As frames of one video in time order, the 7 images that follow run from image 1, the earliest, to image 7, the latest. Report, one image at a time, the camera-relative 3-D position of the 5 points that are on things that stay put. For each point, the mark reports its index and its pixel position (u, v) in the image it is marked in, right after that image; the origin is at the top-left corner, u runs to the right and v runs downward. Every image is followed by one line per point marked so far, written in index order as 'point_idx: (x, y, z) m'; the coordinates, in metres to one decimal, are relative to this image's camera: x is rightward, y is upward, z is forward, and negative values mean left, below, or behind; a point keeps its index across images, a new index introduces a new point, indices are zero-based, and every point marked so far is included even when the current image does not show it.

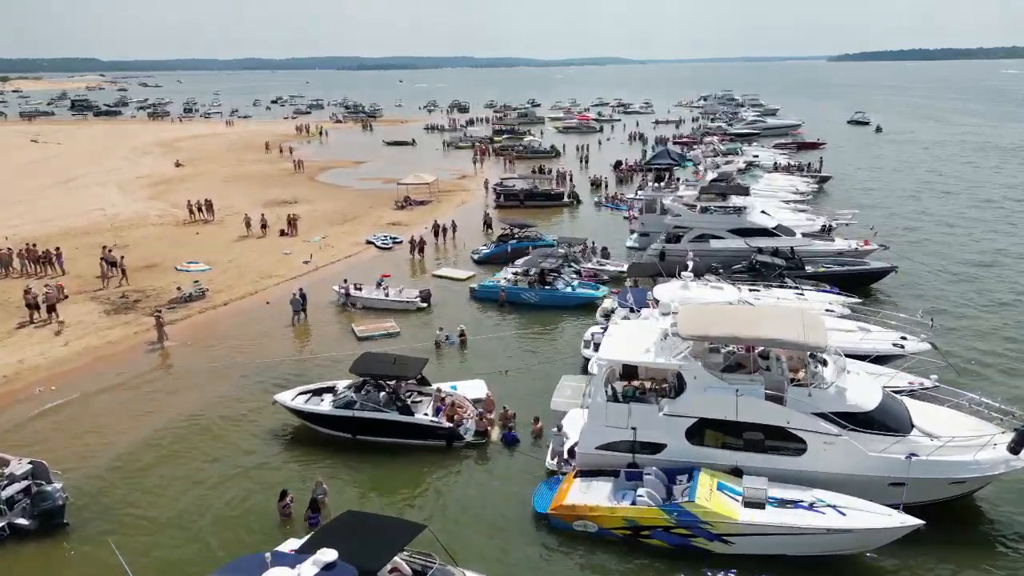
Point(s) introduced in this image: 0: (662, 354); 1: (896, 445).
0: (+2.9, -1.3, +15.5) m
1: (+6.8, -2.8, +14.2) m
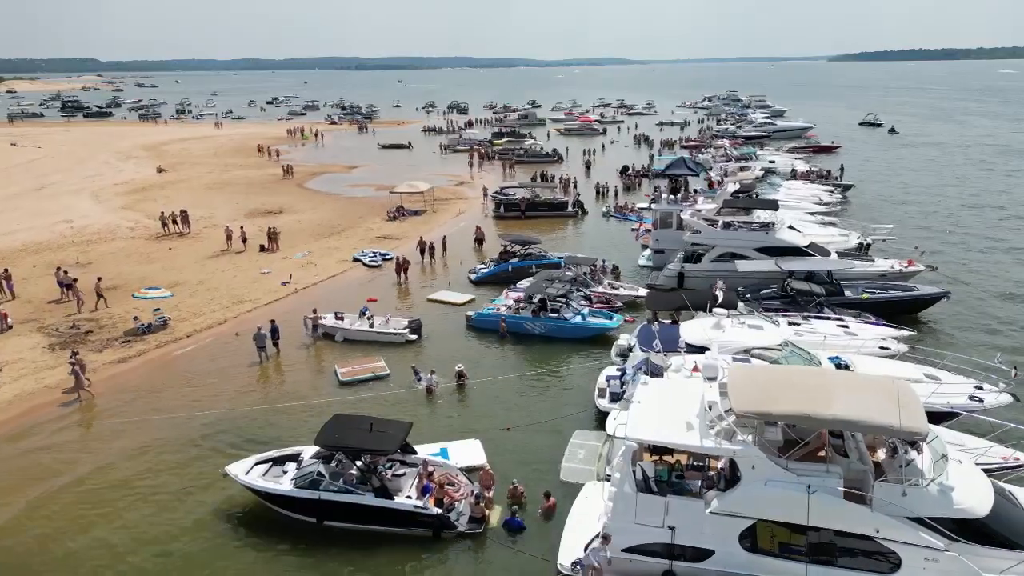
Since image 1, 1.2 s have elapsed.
0: (+3.0, -2.2, +12.1) m
1: (+6.9, -3.7, +10.9) m
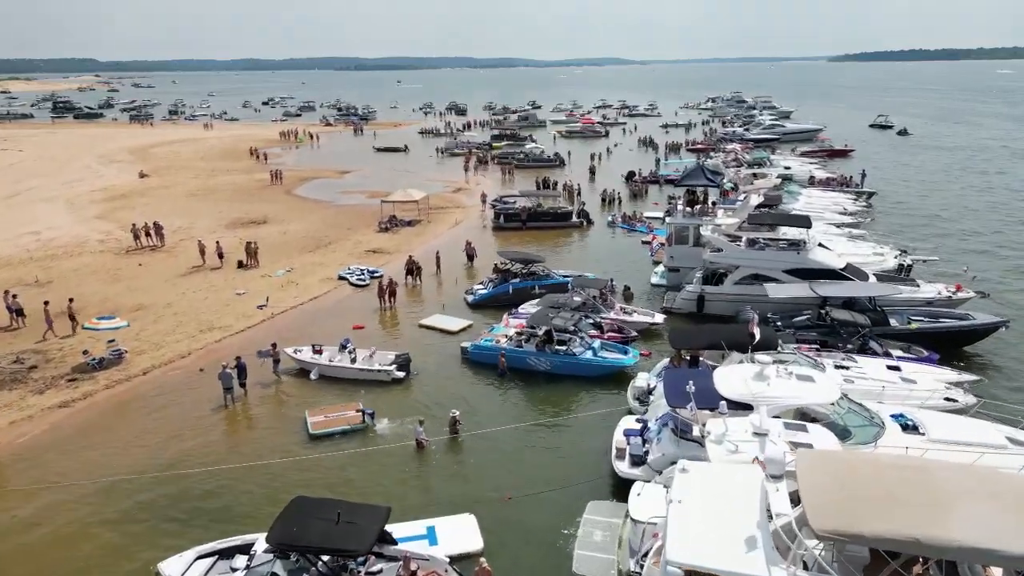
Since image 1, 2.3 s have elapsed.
0: (+3.0, -3.0, +9.1) m
1: (+6.9, -4.6, +7.8) m
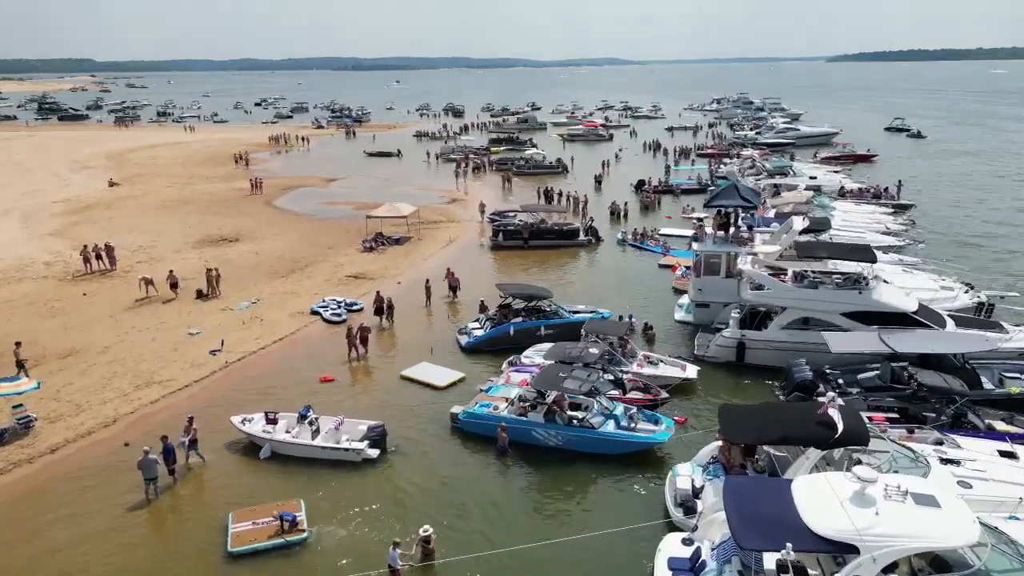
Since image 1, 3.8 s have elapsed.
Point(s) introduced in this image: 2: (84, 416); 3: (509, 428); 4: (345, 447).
0: (+3.1, -4.3, +4.7) m
1: (+7.0, -5.8, +3.4) m
2: (-10.4, -3.1, +19.4) m
3: (0.0, -3.1, +17.7) m
4: (-3.5, -3.4, +17.2) m
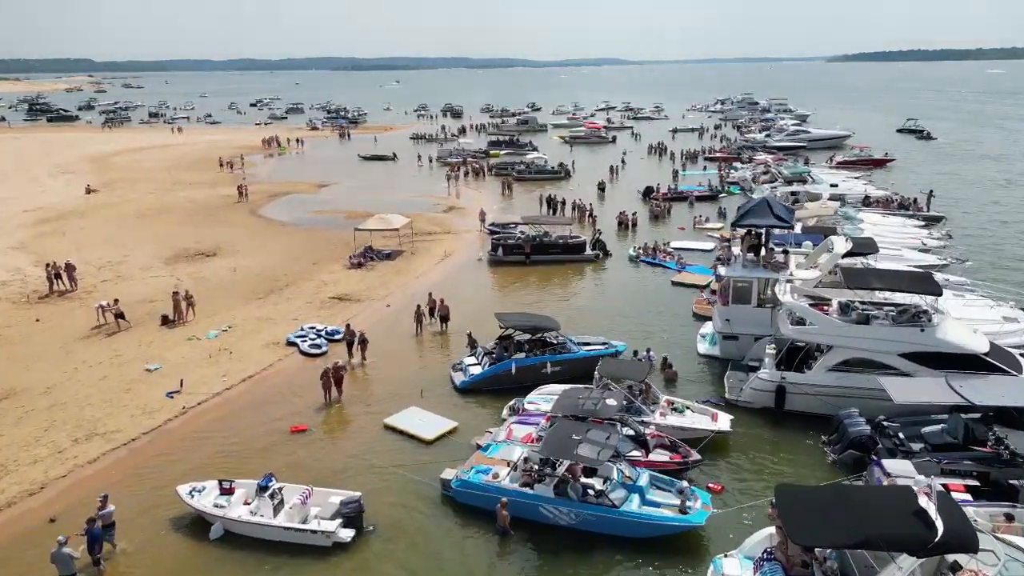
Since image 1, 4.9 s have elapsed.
0: (+3.2, -5.1, +1.7) m
1: (+7.1, -6.6, +0.4) m
2: (-10.3, -3.9, +16.3) m
3: (0.0, -3.9, +14.7) m
4: (-3.5, -4.3, +14.2) m
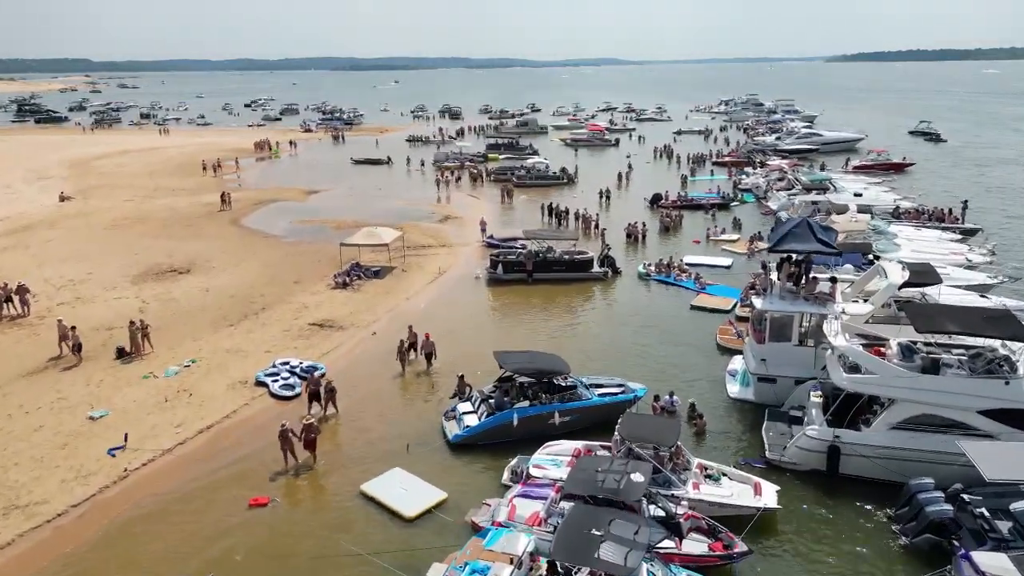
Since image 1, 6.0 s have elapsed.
0: (+3.3, -5.9, -1.4) m
1: (+7.2, -7.5, -2.7) m
2: (-10.3, -4.8, +13.3) m
3: (+0.1, -4.8, +11.7) m
4: (-3.4, -5.1, +11.1) m
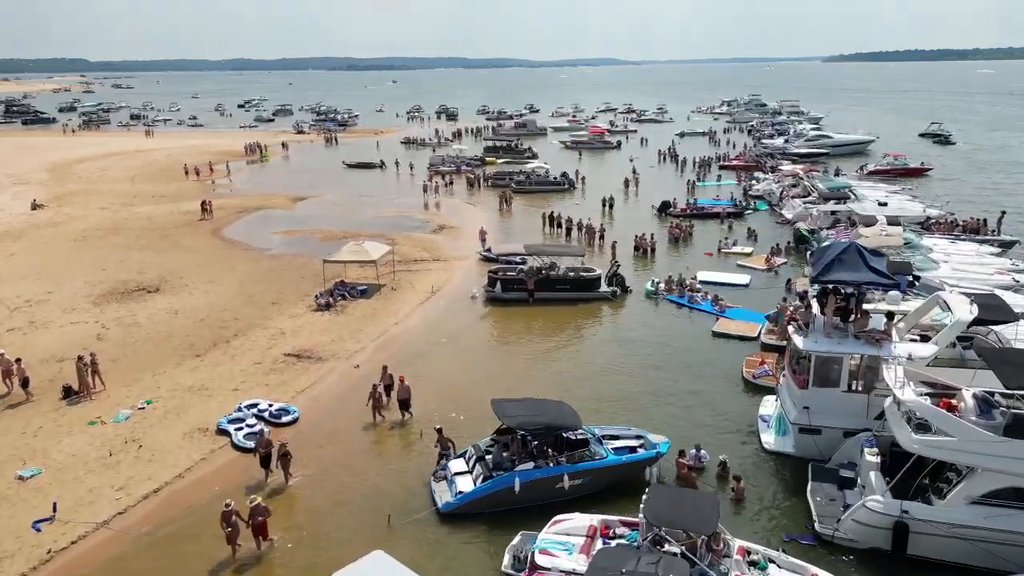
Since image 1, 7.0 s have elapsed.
0: (+3.3, -6.7, -4.1) m
1: (+7.2, -8.2, -5.4) m
2: (-10.2, -5.5, +10.5) m
3: (+0.1, -5.5, +8.9) m
4: (-3.4, -5.9, +8.4) m
